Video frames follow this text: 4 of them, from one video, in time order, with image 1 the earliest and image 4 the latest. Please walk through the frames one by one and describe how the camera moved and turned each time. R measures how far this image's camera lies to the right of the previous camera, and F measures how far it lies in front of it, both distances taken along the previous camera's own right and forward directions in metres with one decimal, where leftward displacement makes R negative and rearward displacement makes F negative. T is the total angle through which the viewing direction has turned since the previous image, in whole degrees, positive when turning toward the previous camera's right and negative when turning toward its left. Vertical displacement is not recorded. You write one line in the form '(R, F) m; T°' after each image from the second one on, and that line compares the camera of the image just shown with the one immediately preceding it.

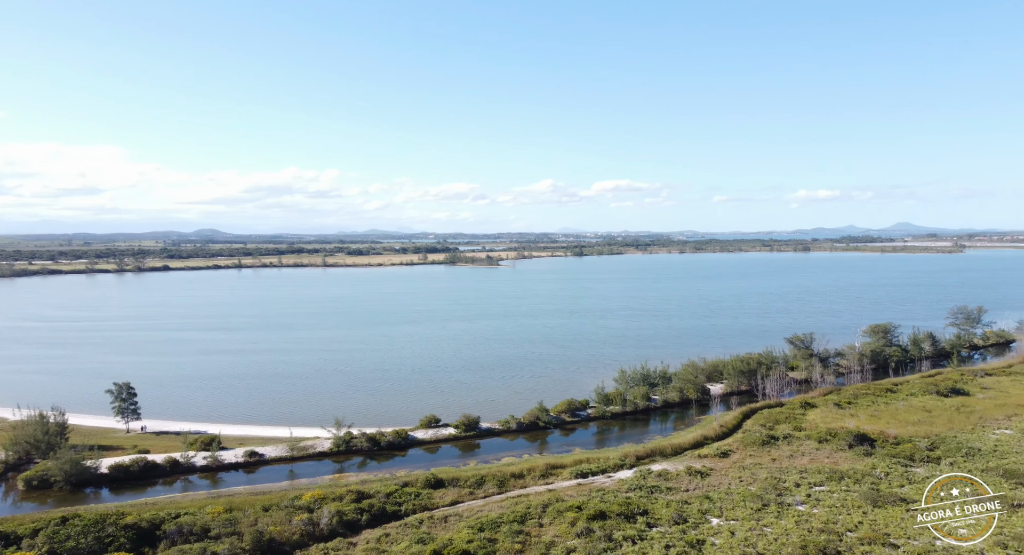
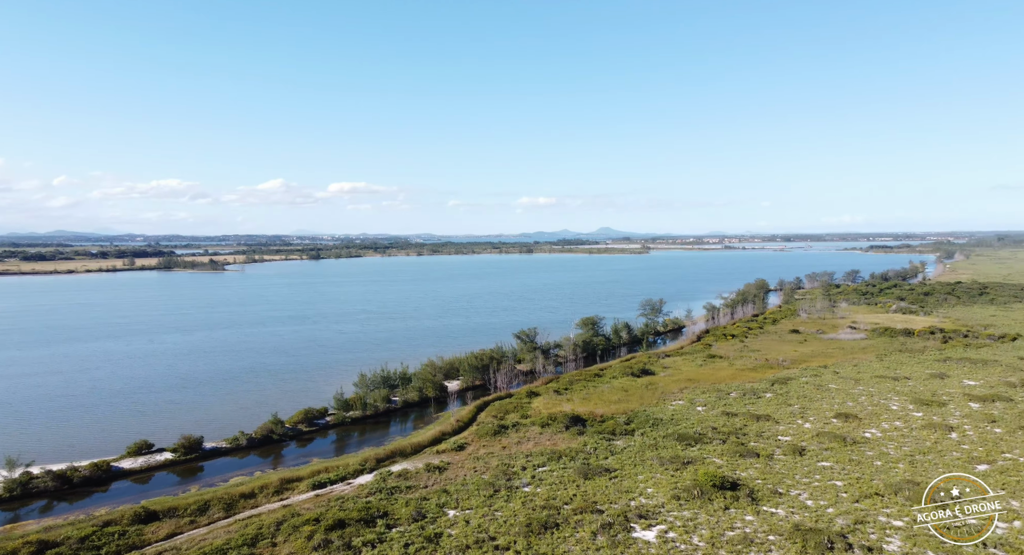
(+2.0, -0.4) m; +20°
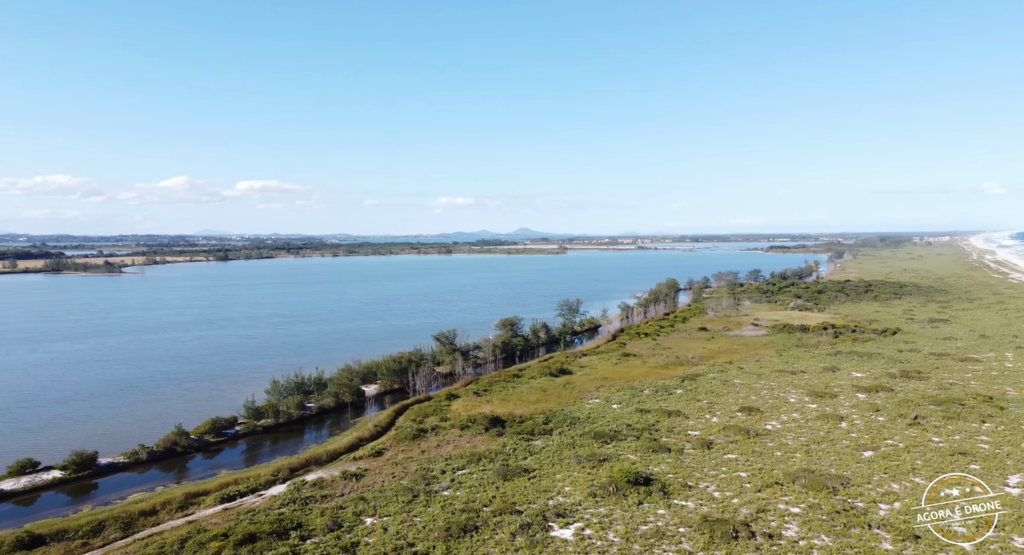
(+0.8, +0.1) m; +6°
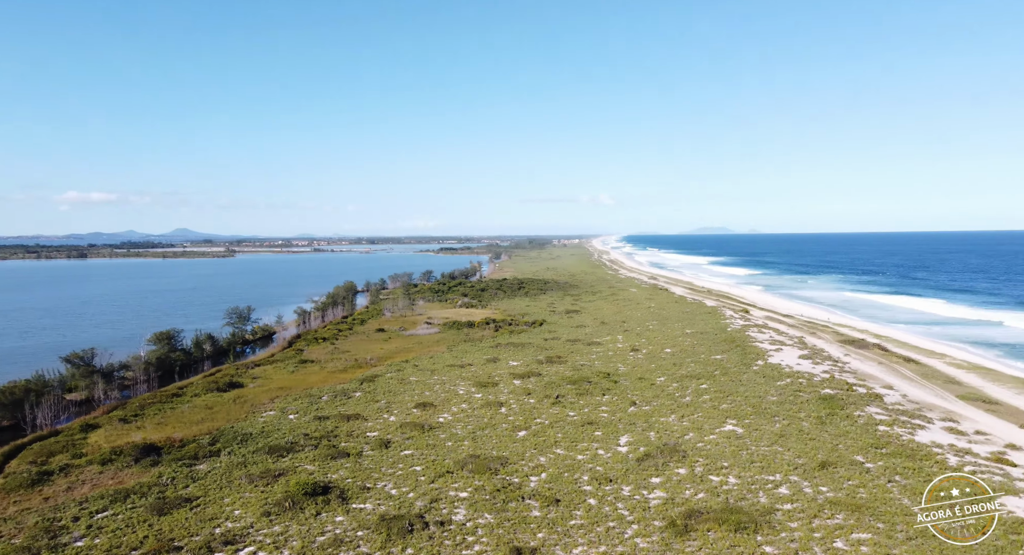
(+1.3, +0.1) m; +26°
